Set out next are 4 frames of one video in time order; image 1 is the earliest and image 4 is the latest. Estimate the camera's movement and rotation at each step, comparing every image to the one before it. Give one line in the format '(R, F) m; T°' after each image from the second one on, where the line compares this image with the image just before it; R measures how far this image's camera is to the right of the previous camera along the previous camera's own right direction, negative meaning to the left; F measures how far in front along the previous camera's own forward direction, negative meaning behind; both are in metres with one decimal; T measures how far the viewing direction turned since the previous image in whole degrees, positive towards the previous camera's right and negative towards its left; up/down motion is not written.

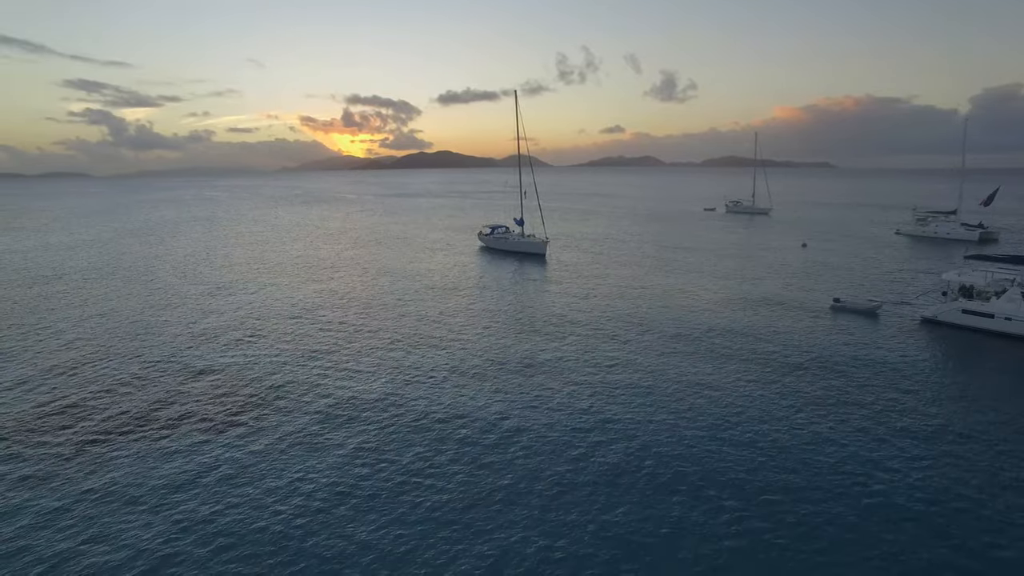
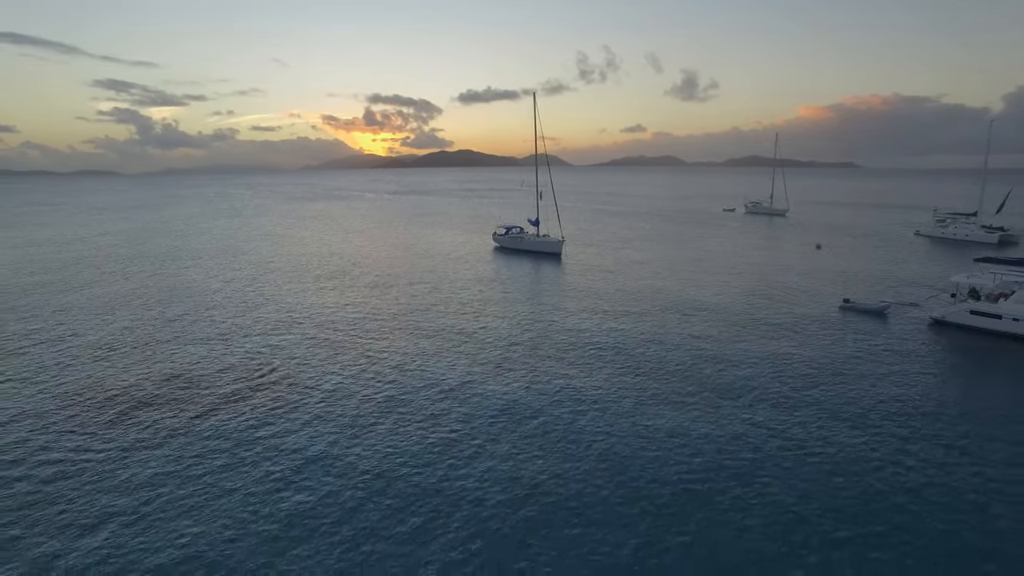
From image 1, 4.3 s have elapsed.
(+0.1, -0.5) m; -2°
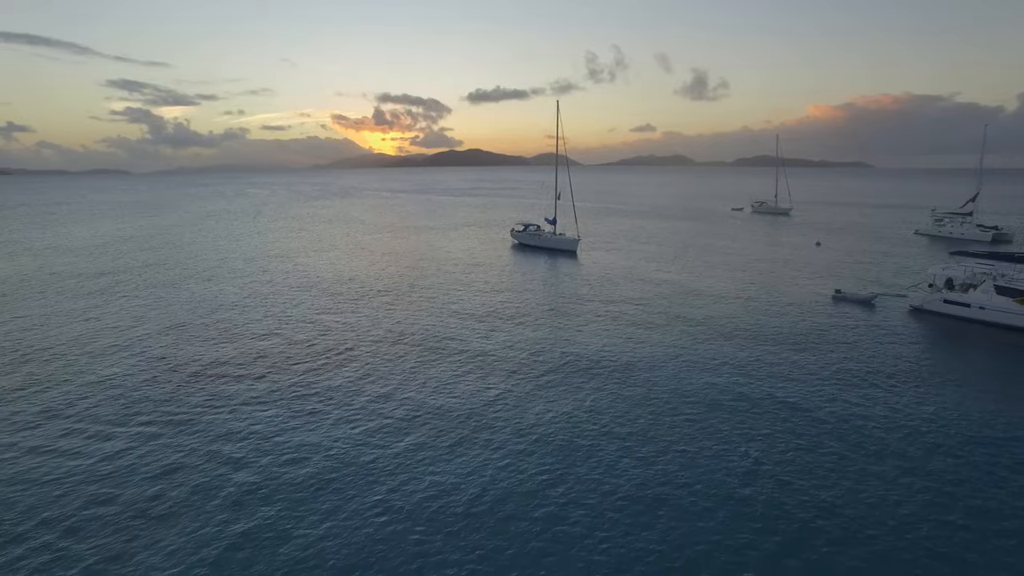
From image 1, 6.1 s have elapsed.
(-0.4, -1.7) m; -1°
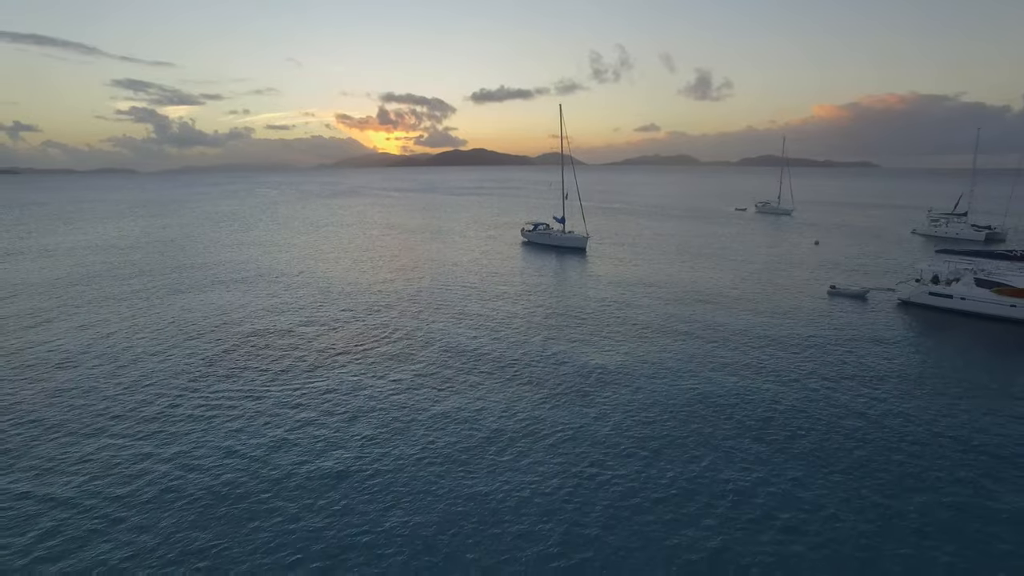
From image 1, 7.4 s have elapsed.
(-0.3, -1.1) m; 0°
